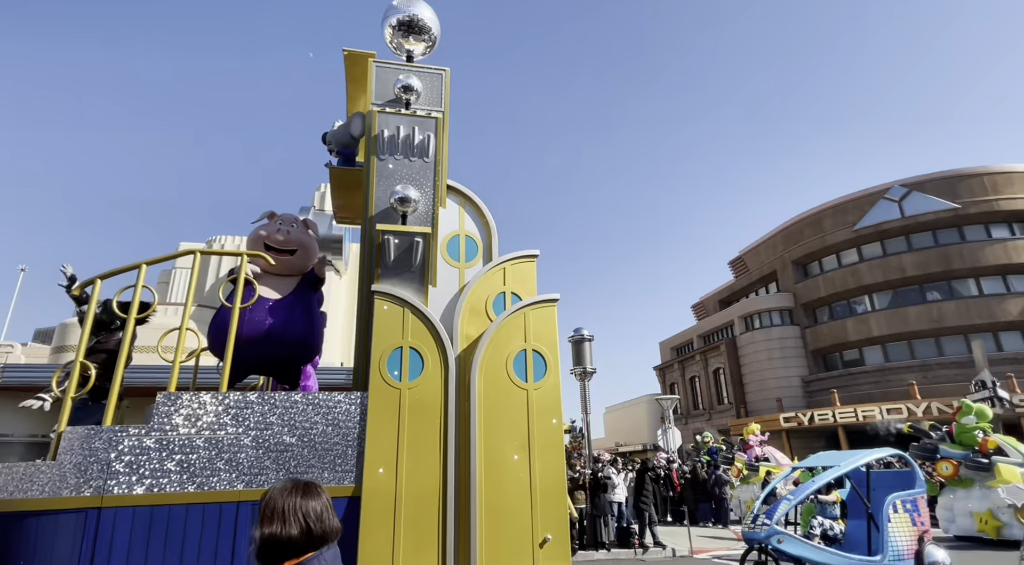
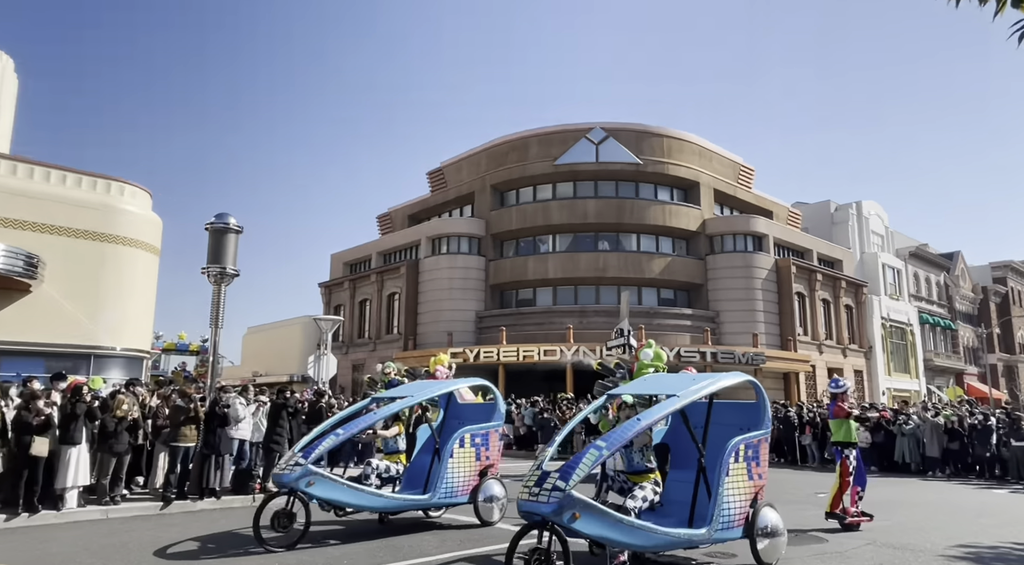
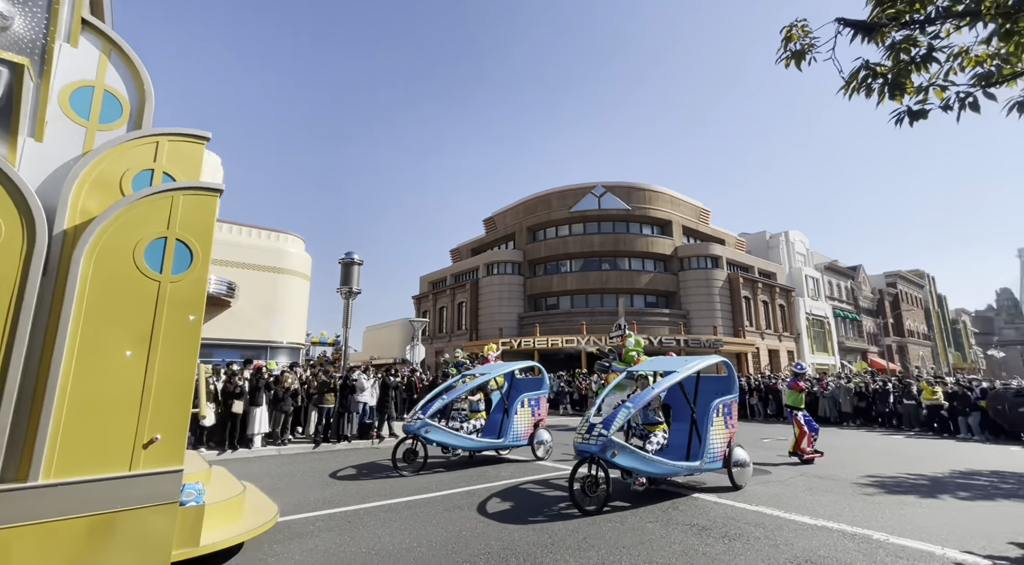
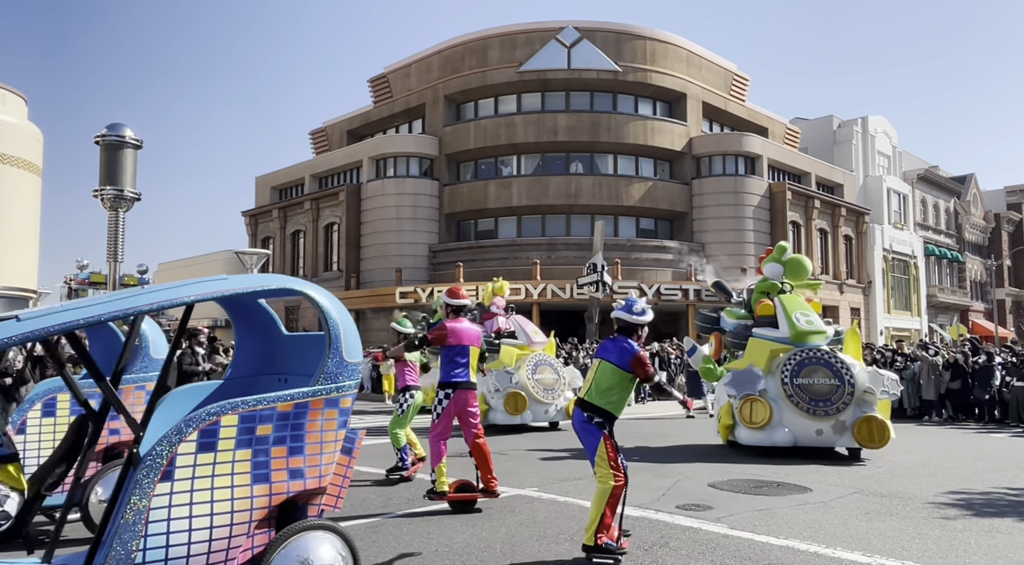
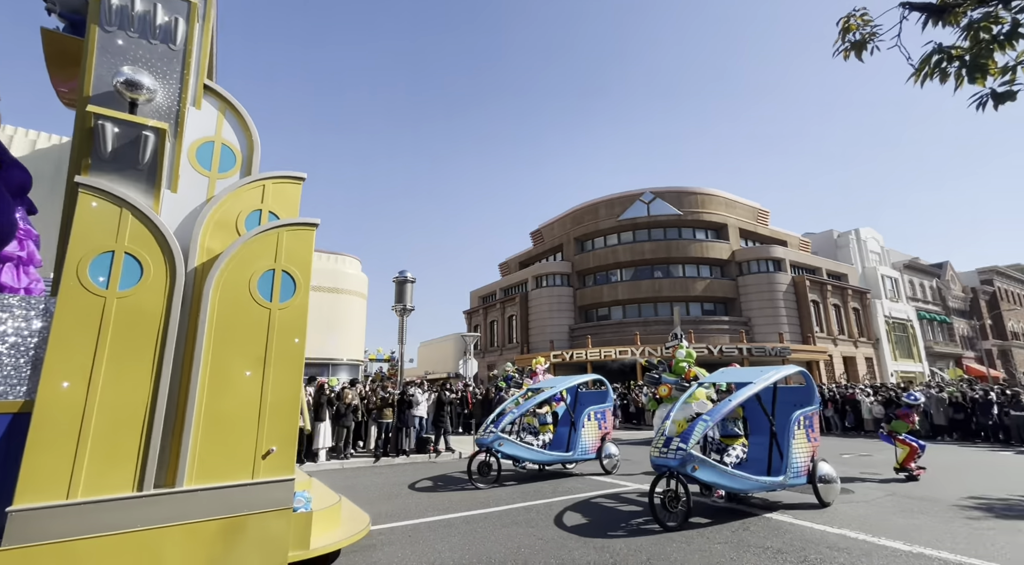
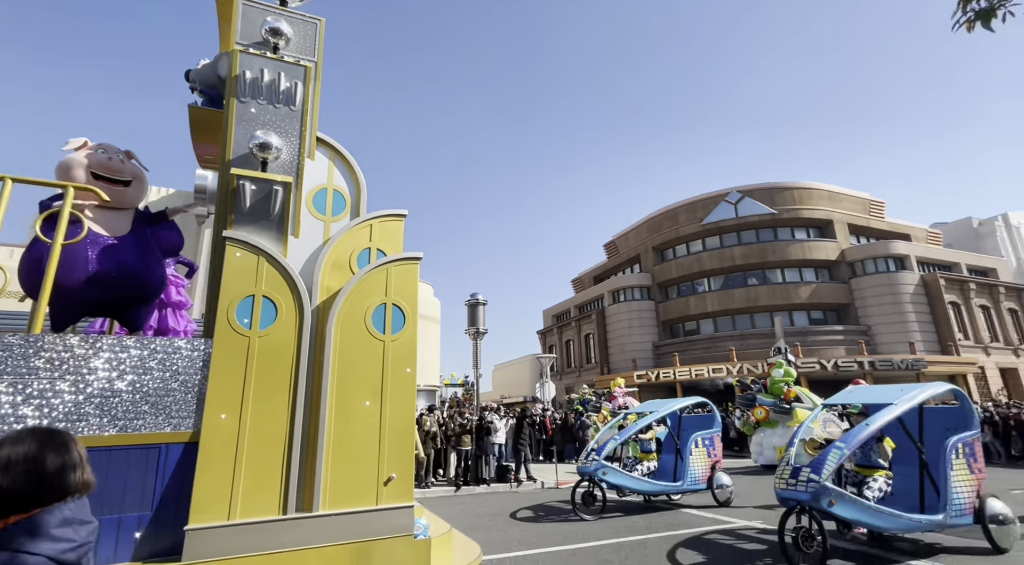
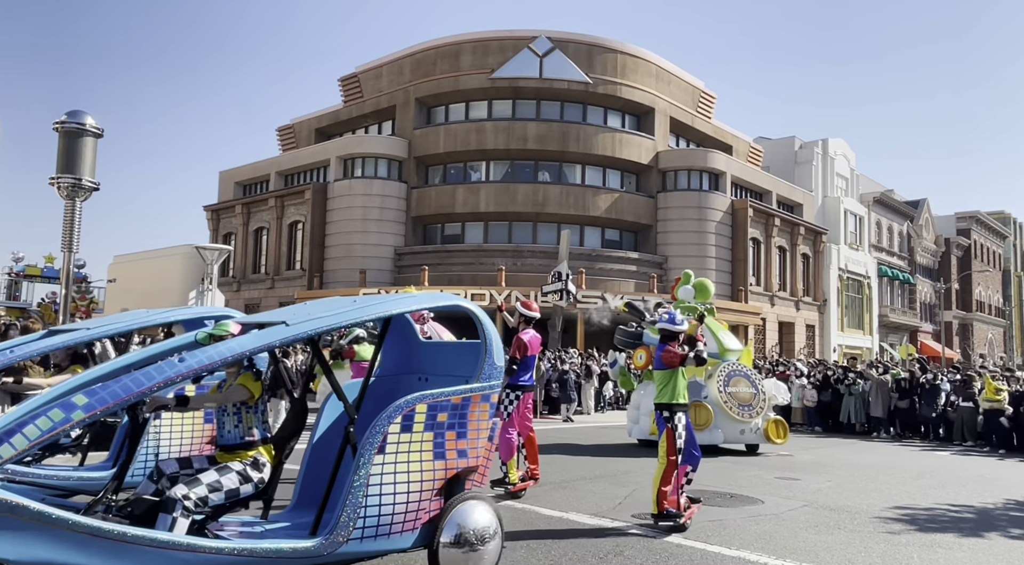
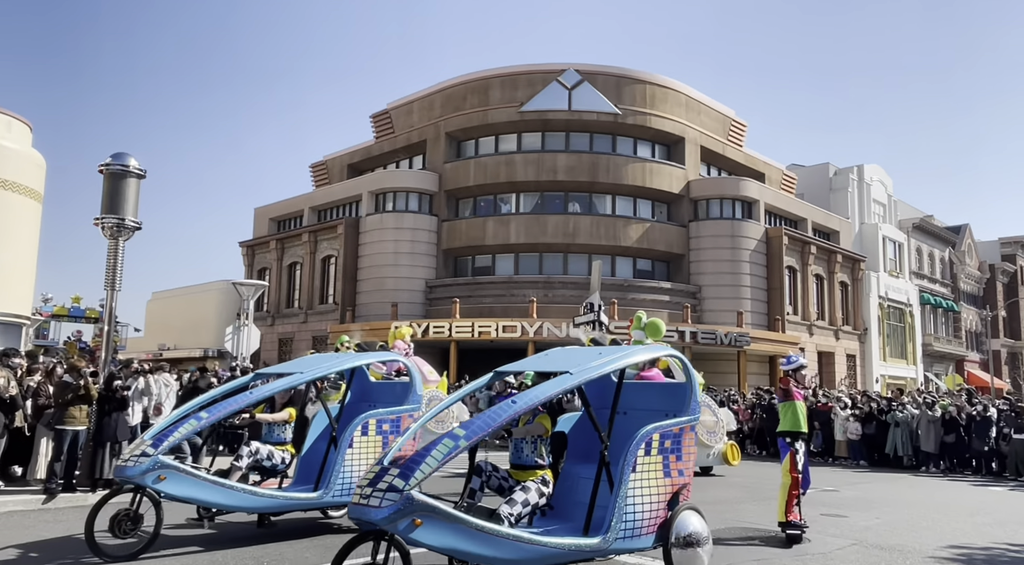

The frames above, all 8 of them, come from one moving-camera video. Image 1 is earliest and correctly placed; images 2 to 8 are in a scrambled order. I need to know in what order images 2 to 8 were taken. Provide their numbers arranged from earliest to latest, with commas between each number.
6, 5, 3, 2, 8, 7, 4
